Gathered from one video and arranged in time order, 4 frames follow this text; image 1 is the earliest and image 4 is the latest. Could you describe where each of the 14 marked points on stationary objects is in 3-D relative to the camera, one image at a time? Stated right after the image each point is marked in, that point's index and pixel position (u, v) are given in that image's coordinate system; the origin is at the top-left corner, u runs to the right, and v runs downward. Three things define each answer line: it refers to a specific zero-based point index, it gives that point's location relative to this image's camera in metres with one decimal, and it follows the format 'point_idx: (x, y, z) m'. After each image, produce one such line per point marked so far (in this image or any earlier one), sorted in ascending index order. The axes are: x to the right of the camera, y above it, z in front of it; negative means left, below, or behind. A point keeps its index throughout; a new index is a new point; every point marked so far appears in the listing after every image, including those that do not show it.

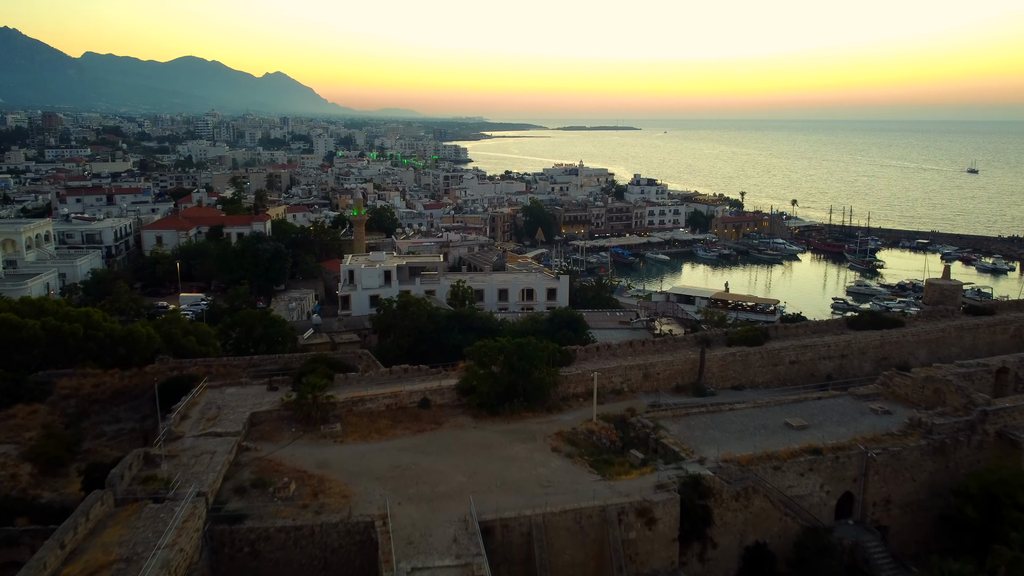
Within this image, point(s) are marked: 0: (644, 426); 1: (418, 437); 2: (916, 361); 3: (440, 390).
0: (+1.8, -1.9, +9.7) m
1: (-1.2, -1.9, +9.2) m
2: (+7.4, -1.3, +13.0) m
3: (-1.0, -1.5, +10.2) m
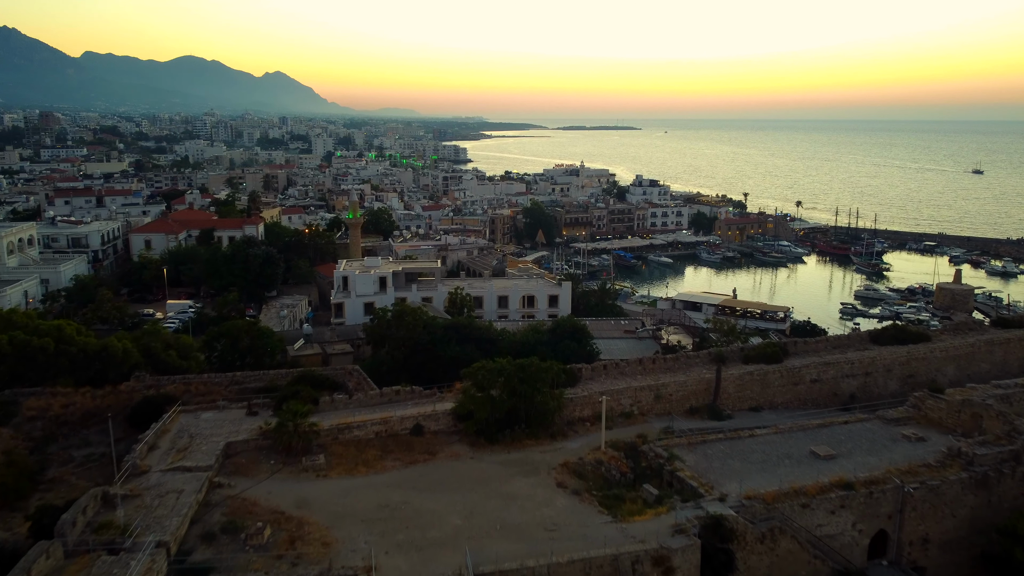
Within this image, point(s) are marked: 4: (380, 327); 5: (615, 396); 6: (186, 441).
0: (+1.8, -2.1, +8.9) m
1: (-1.2, -2.1, +8.4) m
2: (+7.4, -1.5, +12.2) m
3: (-1.0, -1.7, +9.4) m
4: (-3.2, -0.9, +16.8) m
5: (+1.5, -1.5, +10.2) m
6: (-4.0, -1.9, +8.6) m
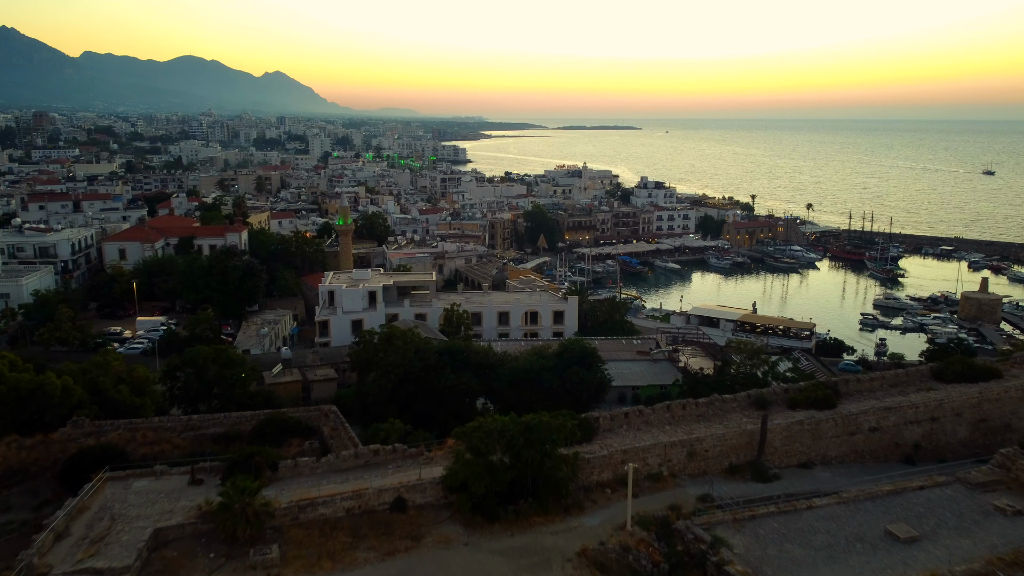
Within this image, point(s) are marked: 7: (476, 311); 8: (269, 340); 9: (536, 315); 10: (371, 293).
0: (+1.9, -2.5, +7.1) m
1: (-1.2, -2.6, +6.6) m
2: (+7.5, -2.0, +10.4) m
3: (-1.0, -2.1, +7.6) m
4: (-3.1, -1.4, +15.0) m
5: (+1.5, -2.0, +8.4) m
6: (-3.9, -2.3, +6.9) m
7: (-1.0, -0.6, +19.3) m
8: (-6.4, -1.4, +18.7) m
9: (+0.7, -0.7, +19.6) m
10: (-3.8, -0.1, +19.1) m
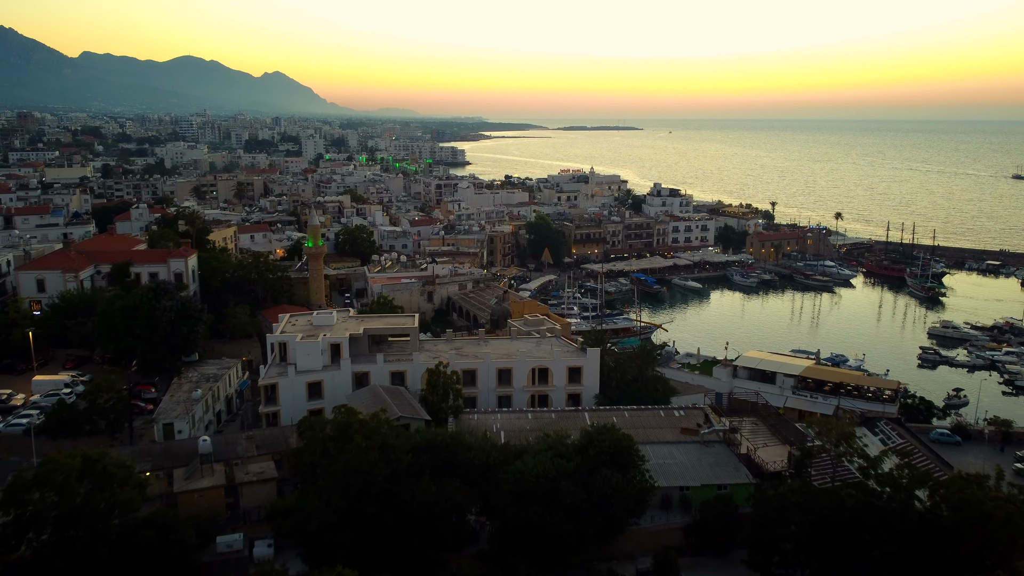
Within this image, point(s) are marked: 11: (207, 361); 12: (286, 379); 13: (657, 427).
0: (+1.9, -3.6, +2.8) m
1: (-1.1, -3.7, +2.3) m
2: (+7.5, -3.0, +6.1) m
3: (-0.9, -3.2, +3.3) m
4: (-3.1, -2.4, +10.7) m
5: (+1.6, -3.0, +4.1) m
6: (-3.9, -3.4, +2.6) m
7: (-0.9, -1.7, +15.0) m
8: (-6.3, -2.4, +14.4) m
9: (+0.7, -1.8, +15.3) m
10: (-3.7, -1.2, +14.8) m
11: (-7.4, -1.8, +17.1) m
12: (-4.6, -1.8, +14.4) m
13: (+2.7, -2.6, +13.4) m
